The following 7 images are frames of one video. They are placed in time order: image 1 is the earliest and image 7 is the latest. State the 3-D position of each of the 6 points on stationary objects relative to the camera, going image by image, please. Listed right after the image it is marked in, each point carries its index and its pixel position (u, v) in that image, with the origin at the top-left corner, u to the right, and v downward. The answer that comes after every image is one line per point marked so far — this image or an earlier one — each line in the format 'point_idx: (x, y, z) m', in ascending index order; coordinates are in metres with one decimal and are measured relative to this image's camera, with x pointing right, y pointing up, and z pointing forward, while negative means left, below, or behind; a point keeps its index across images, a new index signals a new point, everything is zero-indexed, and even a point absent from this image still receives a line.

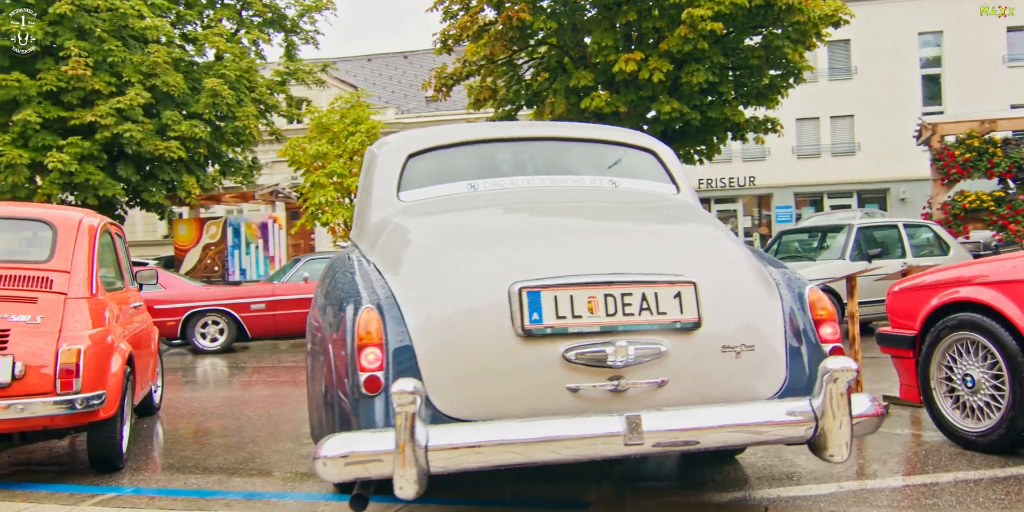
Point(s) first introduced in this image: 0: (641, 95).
0: (+2.7, +3.4, +17.7) m
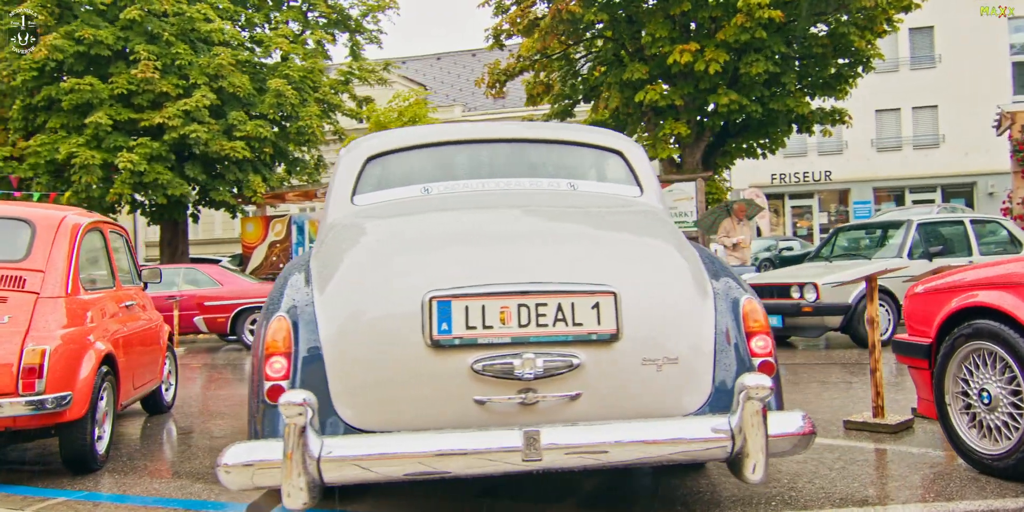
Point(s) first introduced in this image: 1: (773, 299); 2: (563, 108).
0: (+3.8, +3.4, +17.1) m
1: (+3.2, -0.5, +10.3) m
2: (+1.2, +3.5, +20.1) m
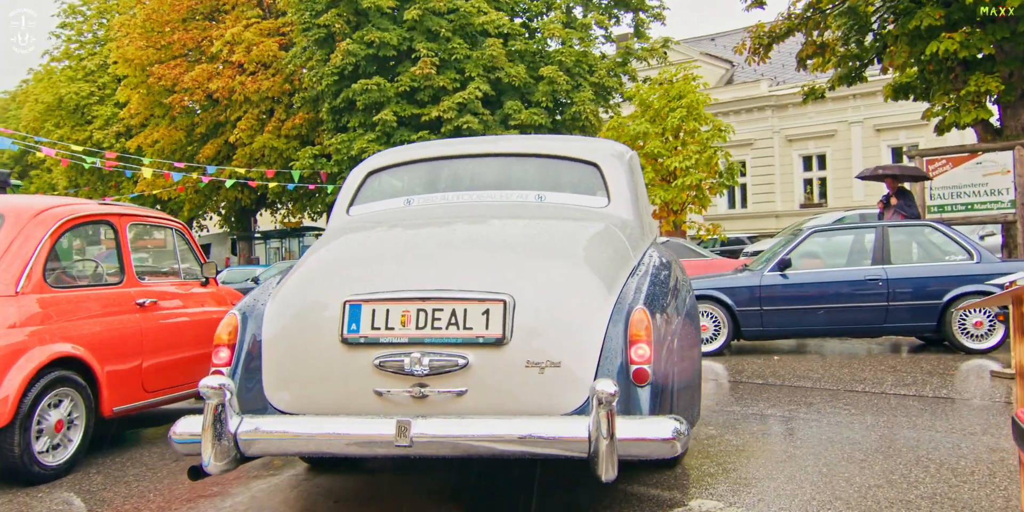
0: (+8.0, +3.6, +13.3) m
1: (+4.8, -0.5, +7.3) m
2: (+6.8, +3.8, +17.1) m
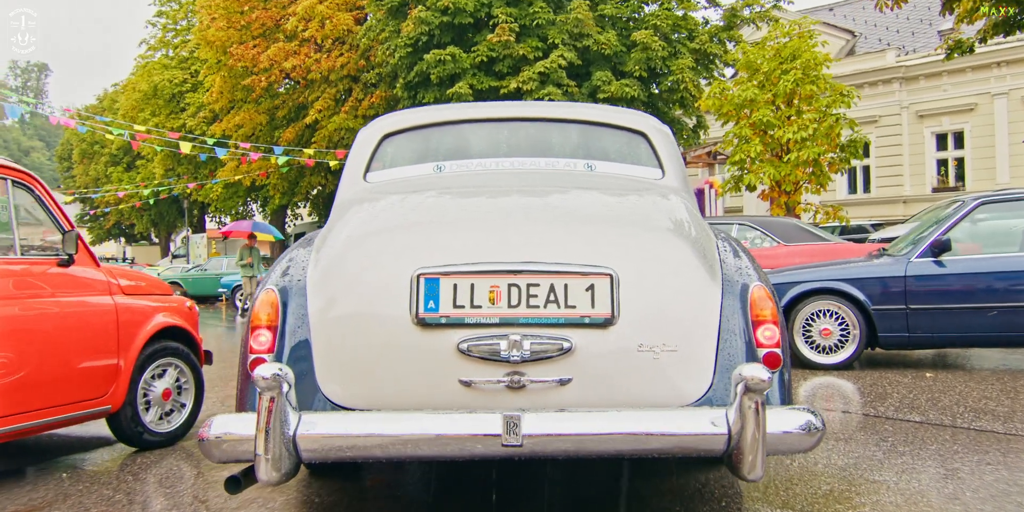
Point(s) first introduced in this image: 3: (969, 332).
0: (+8.9, +3.8, +10.0) m
1: (+5.0, -0.3, +4.5) m
2: (+8.2, +4.0, +13.9) m
3: (+4.2, -0.7, +7.7) m
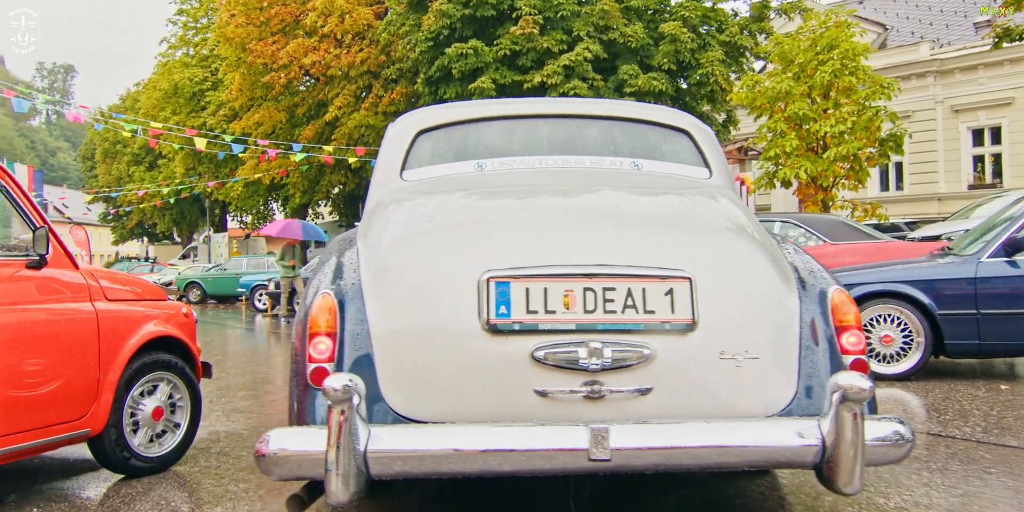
0: (+9.2, +3.8, +9.2) m
1: (+5.1, -0.3, +3.8) m
2: (+8.6, +4.0, +13.1) m
3: (+4.4, -0.7, +7.0) m
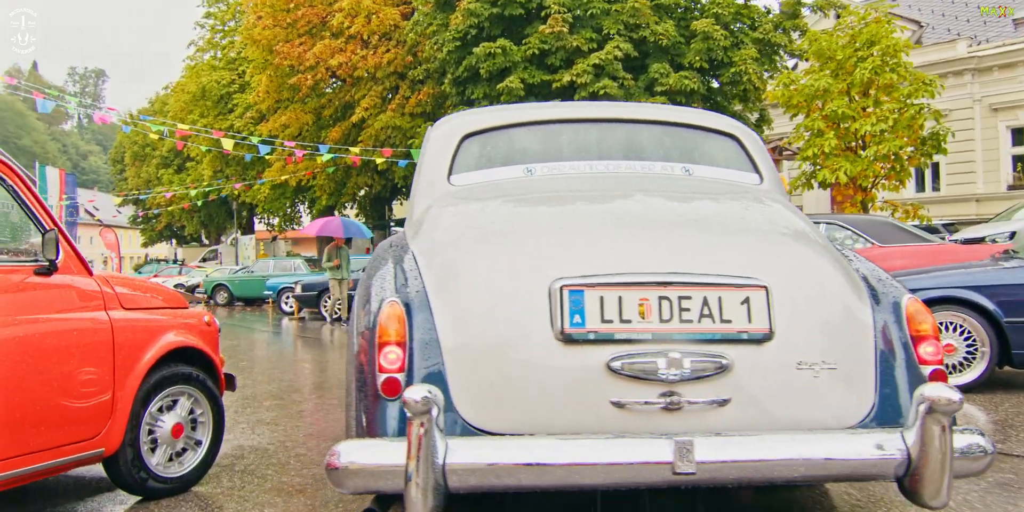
0: (+9.6, +3.7, +8.6) m
1: (+5.3, -0.3, +3.3) m
2: (+9.1, +4.0, +12.5) m
3: (+4.7, -0.7, +6.6) m
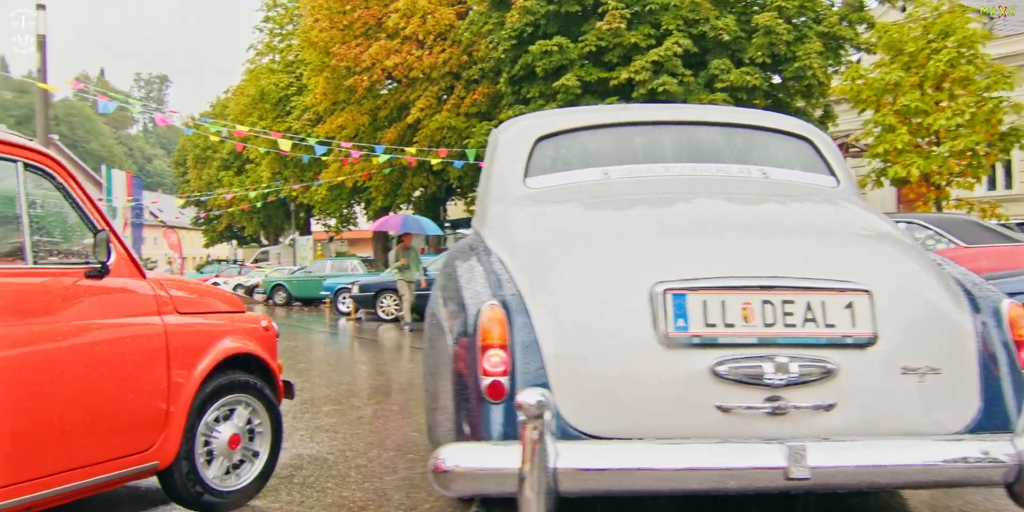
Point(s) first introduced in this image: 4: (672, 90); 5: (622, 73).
0: (+10.1, +3.7, +7.7) m
1: (+5.6, -0.3, +2.7) m
2: (+9.9, +3.9, +11.7) m
3: (+5.2, -0.7, +6.0) m
4: (+3.7, +3.8, +19.3) m
5: (+2.6, +4.3, +19.9) m
